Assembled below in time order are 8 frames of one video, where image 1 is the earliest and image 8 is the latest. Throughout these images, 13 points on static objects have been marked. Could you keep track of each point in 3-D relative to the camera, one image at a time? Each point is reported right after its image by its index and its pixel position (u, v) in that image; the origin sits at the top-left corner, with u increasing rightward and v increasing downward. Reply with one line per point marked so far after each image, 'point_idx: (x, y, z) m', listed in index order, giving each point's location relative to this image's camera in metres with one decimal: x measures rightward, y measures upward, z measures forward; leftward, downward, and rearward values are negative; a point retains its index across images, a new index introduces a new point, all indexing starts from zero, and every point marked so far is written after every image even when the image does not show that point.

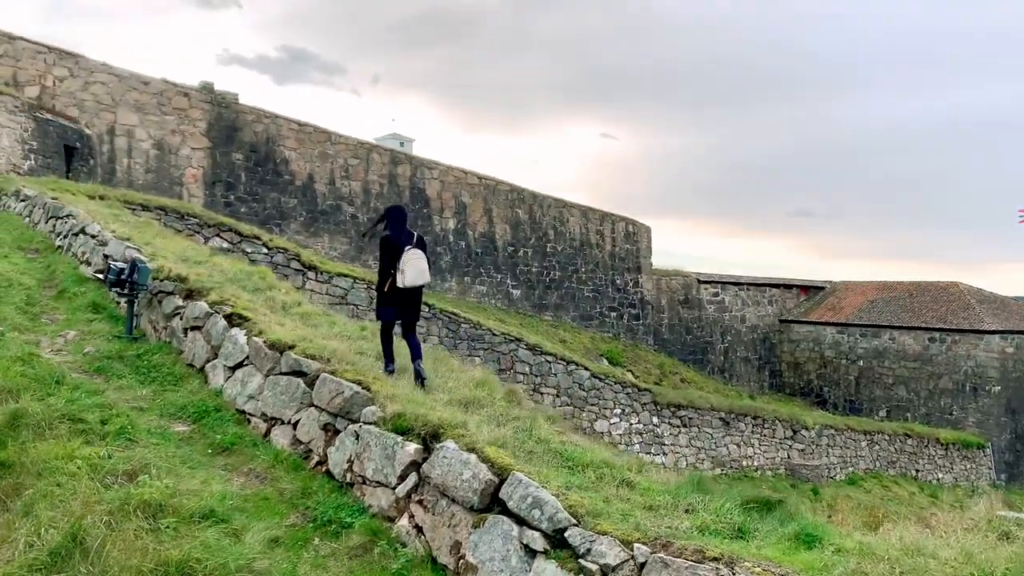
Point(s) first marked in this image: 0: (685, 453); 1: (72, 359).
0: (+2.6, -2.4, +12.8) m
1: (-2.8, -0.5, +5.5) m
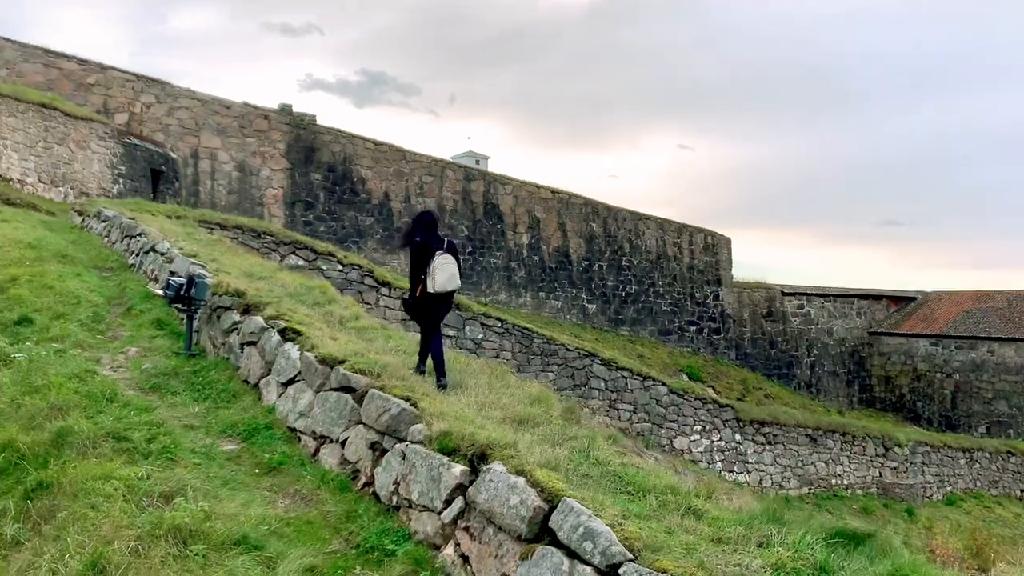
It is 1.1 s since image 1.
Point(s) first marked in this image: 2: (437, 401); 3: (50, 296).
0: (+3.6, -2.6, +12.2) m
1: (-2.4, -0.6, +5.4) m
2: (-0.3, -0.5, +3.9) m
3: (-3.9, -0.1, +7.2) m
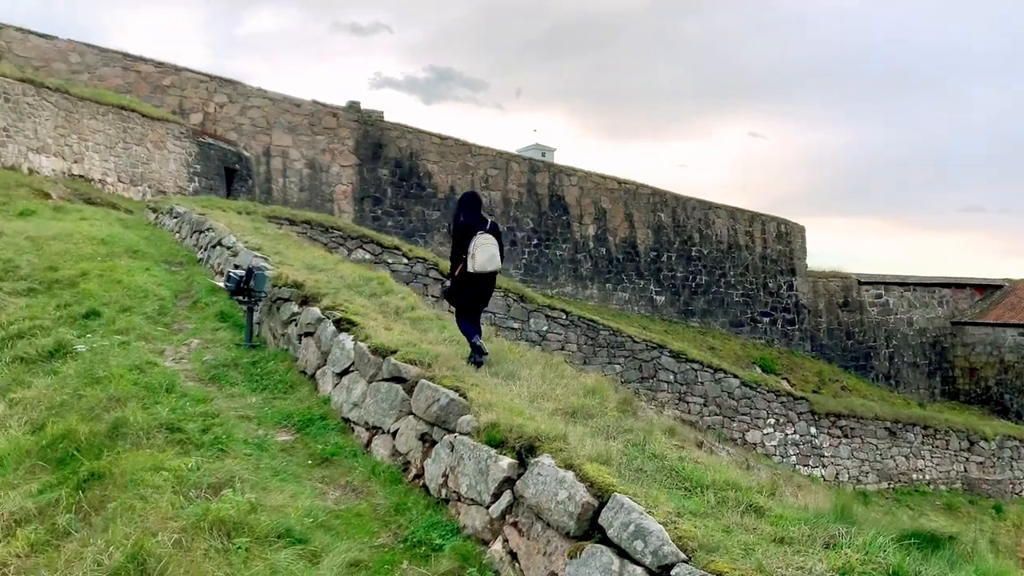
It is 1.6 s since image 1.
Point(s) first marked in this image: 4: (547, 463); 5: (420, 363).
0: (+4.5, -2.4, +11.8) m
1: (-2.0, -0.5, +5.5) m
2: (-0.1, -0.5, +3.8) m
3: (-3.4, 0.0, +7.4) m
4: (+0.1, -0.6, +3.0) m
5: (-0.5, -0.4, +4.3) m
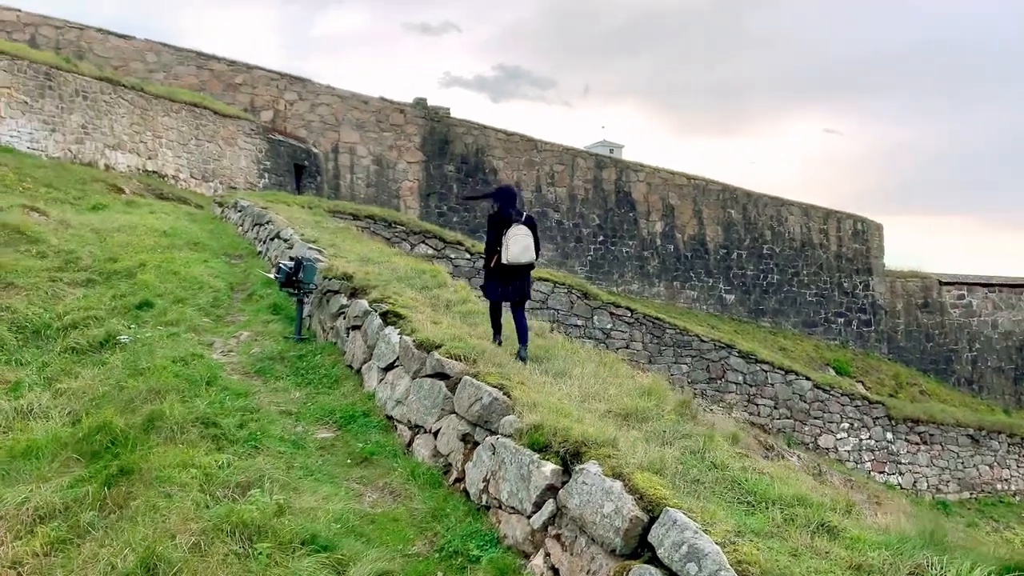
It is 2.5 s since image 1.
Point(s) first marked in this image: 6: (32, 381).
0: (+5.3, -2.4, +11.1) m
1: (-1.7, -0.5, +5.4) m
2: (+0.1, -0.4, +3.6) m
3: (-2.9, +0.1, +7.4) m
4: (+0.3, -0.6, +2.7) m
5: (-0.2, -0.3, +4.0) m
6: (-2.8, -0.5, +5.0) m
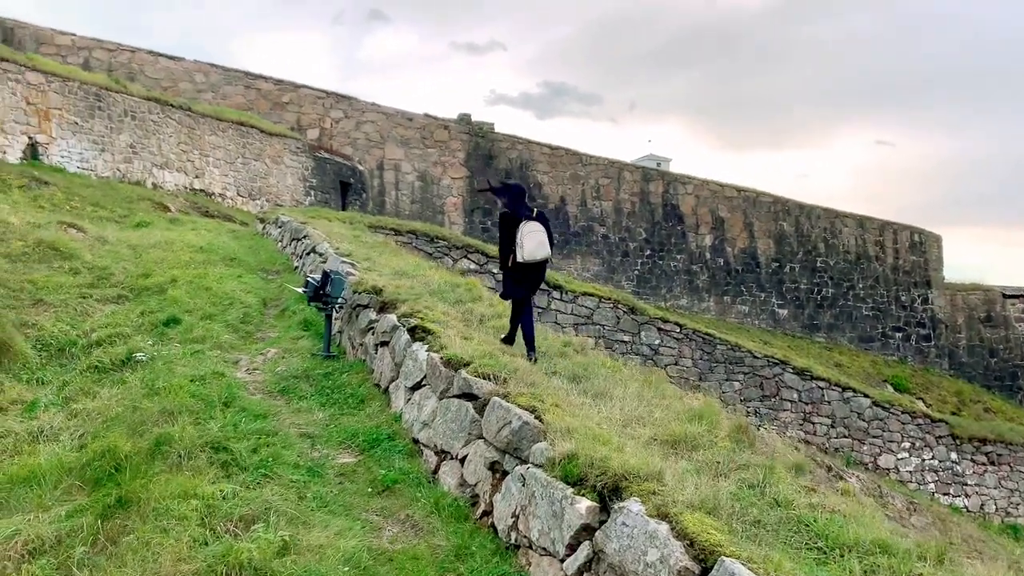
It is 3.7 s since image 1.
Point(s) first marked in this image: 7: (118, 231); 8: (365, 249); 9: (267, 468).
0: (+5.9, -2.6, +10.4) m
1: (-1.5, -0.5, +5.1) m
2: (+0.2, -0.5, +3.2) m
3: (-2.5, -0.1, +7.2) m
4: (+0.3, -0.6, +2.3) m
5: (-0.1, -0.4, +3.7) m
6: (-2.6, -0.6, +4.8) m
7: (-4.4, +0.6, +9.6) m
8: (-1.6, +0.4, +9.2) m
9: (-1.0, -0.7, +3.5) m
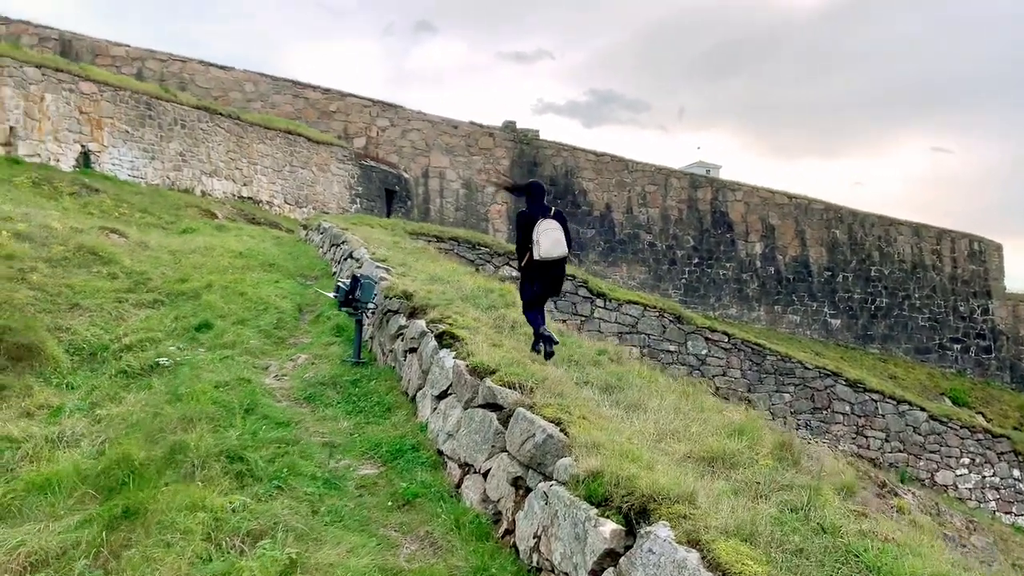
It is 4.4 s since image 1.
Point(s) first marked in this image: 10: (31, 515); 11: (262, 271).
0: (+6.3, -2.7, +9.9) m
1: (-1.3, -0.6, +5.0) m
2: (+0.3, -0.5, +3.0) m
3: (-2.2, -0.1, +7.1) m
4: (+0.4, -0.6, +2.1) m
5: (0.0, -0.4, +3.5) m
6: (-2.4, -0.6, +4.8) m
7: (-3.9, +0.6, +9.6) m
8: (-1.2, +0.4, +9.1) m
9: (-0.9, -0.7, +3.3) m
10: (-1.8, -0.9, +3.2) m
11: (-2.6, +0.2, +9.0) m
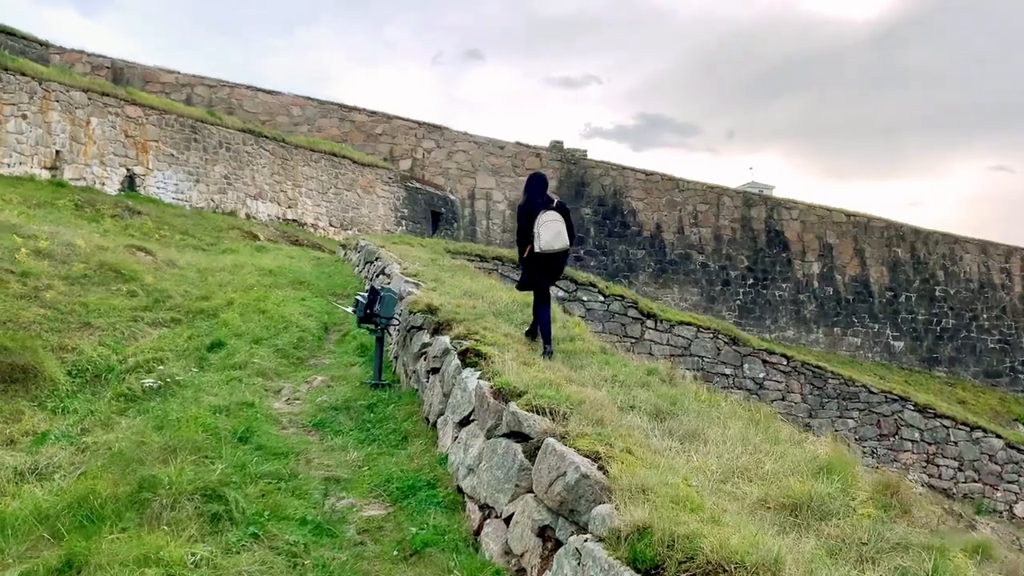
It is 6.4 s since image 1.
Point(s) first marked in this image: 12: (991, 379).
0: (+6.8, -2.8, +8.8) m
1: (-1.1, -0.6, +4.4) m
2: (+0.4, -0.5, +2.4) m
3: (-1.9, -0.3, +6.6) m
4: (+0.4, -0.6, +1.5) m
5: (+0.1, -0.4, +2.9) m
6: (-2.2, -0.7, +4.3) m
7: (-3.5, +0.4, +9.2) m
8: (-0.7, +0.2, +8.6) m
9: (-0.8, -0.8, +2.8) m
10: (-1.7, -0.9, +2.7) m
11: (-2.2, 0.0, +8.5) m
12: (+7.8, -1.4, +13.9) m
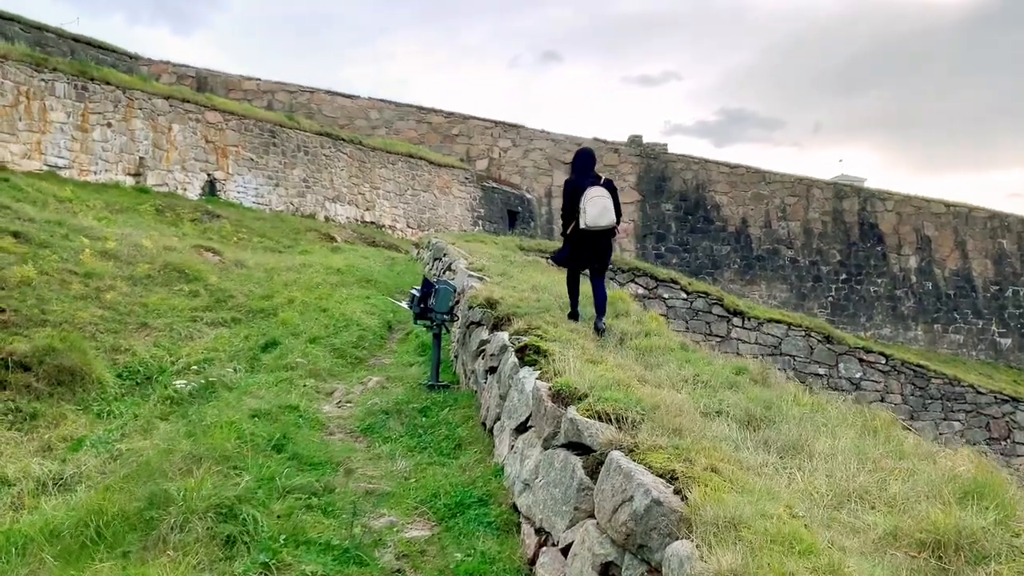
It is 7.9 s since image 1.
0: (+7.5, -2.7, +7.7) m
1: (-0.8, -0.6, +4.1) m
2: (+0.5, -0.4, +1.9) m
3: (-1.4, -0.2, +6.3) m
4: (+0.4, -0.5, +1.0) m
5: (+0.3, -0.4, +2.4) m
6: (-1.9, -0.7, +4.0) m
7: (-2.7, +0.4, +9.1) m
8: (0.0, +0.2, +8.1) m
9: (-0.6, -0.7, +2.4) m
10: (-1.5, -0.8, +2.4) m
11: (-1.5, 0.0, +8.2) m
12: (+9.0, -1.3, +12.7) m
